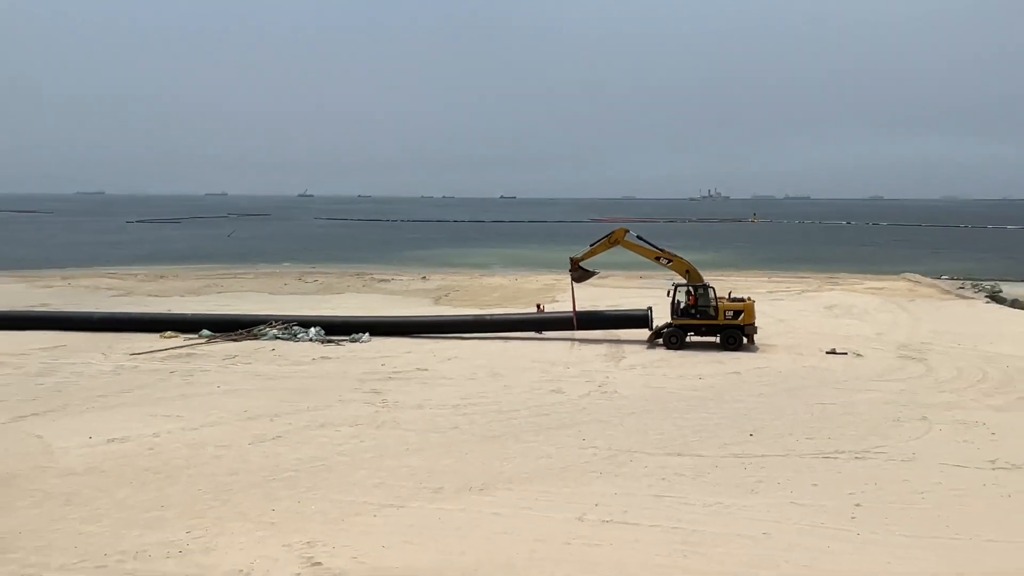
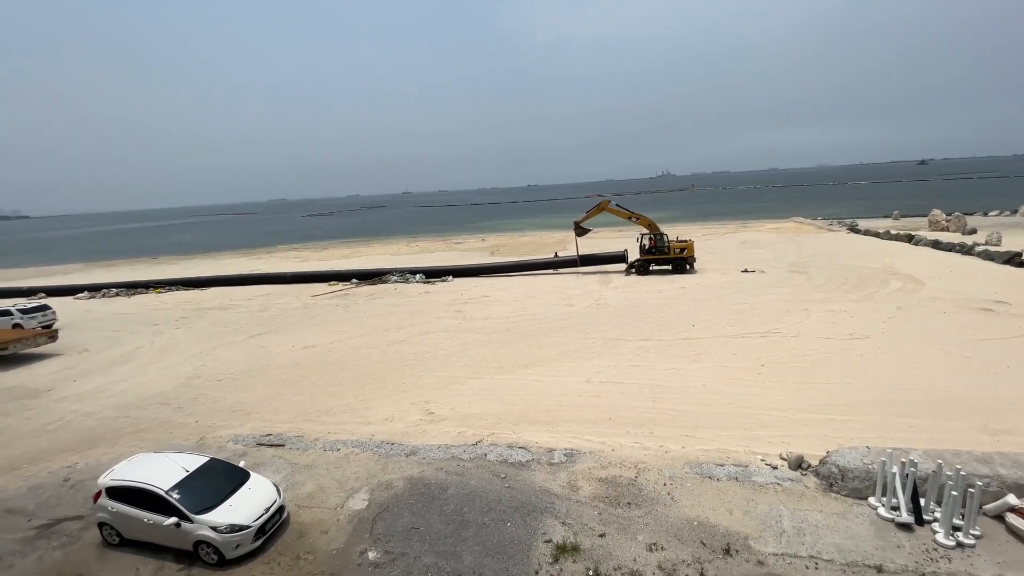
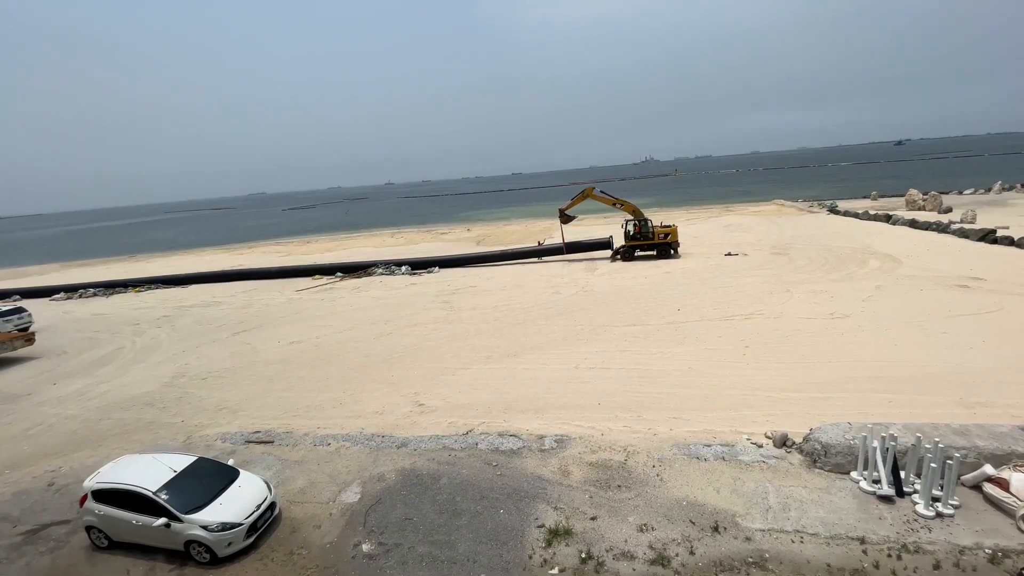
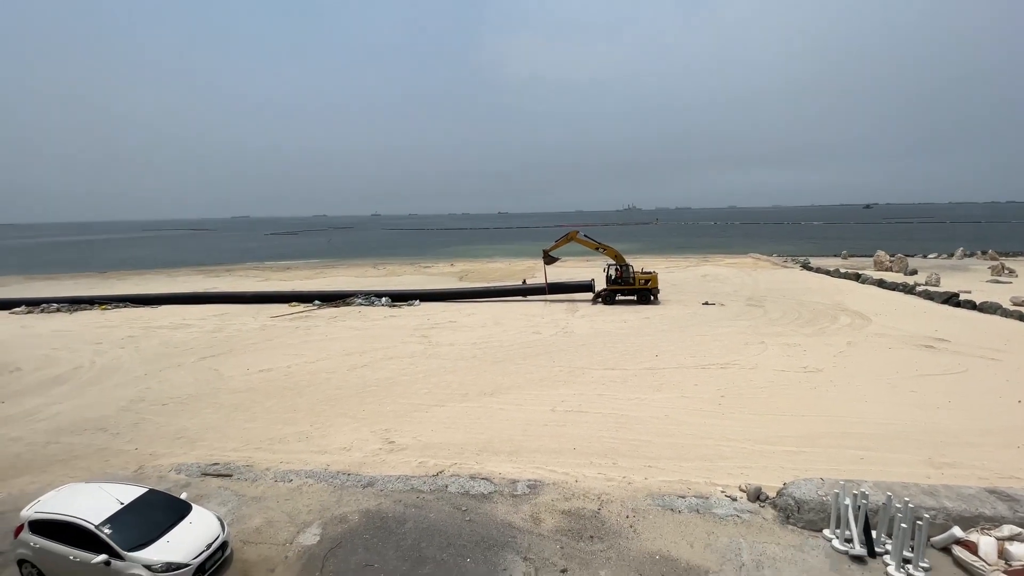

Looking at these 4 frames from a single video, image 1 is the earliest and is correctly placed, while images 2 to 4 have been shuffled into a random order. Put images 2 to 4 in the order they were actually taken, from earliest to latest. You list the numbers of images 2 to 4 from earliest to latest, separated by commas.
4, 2, 3
